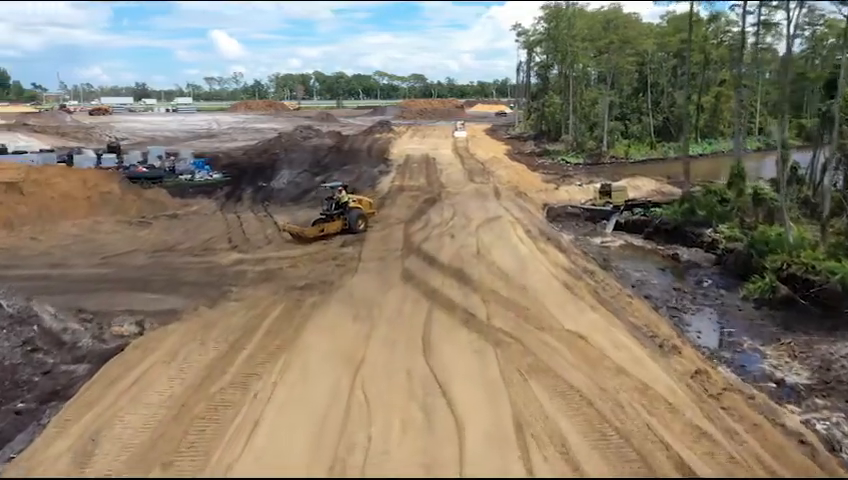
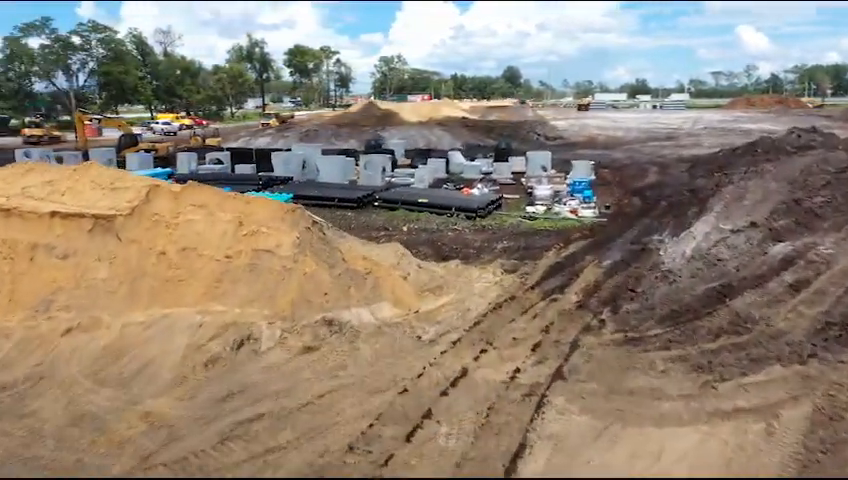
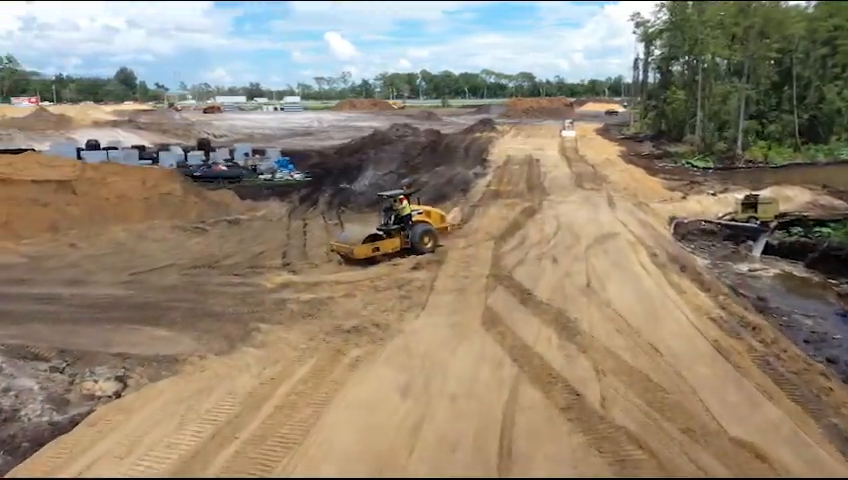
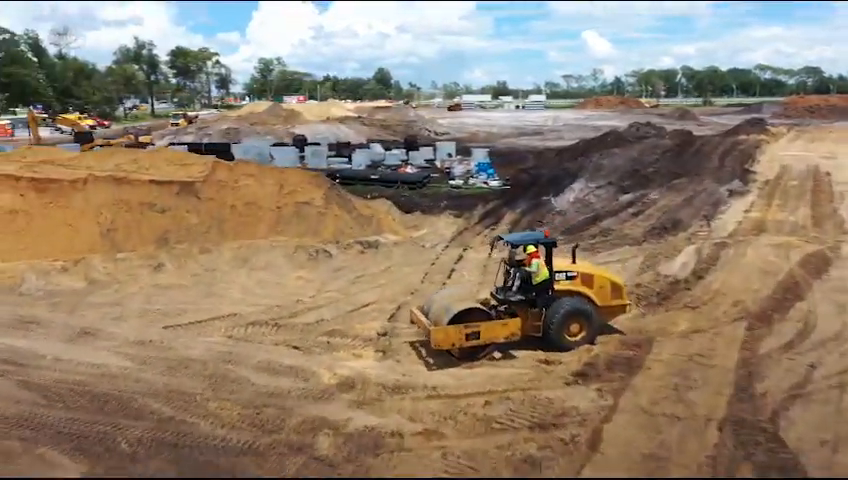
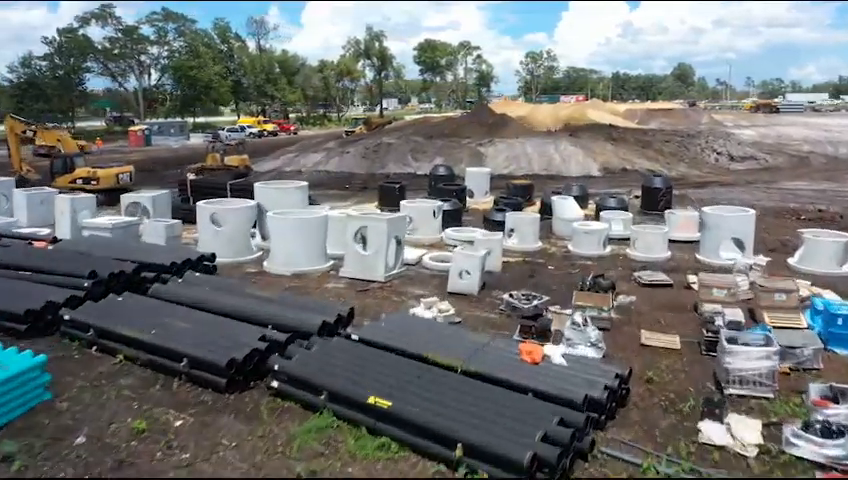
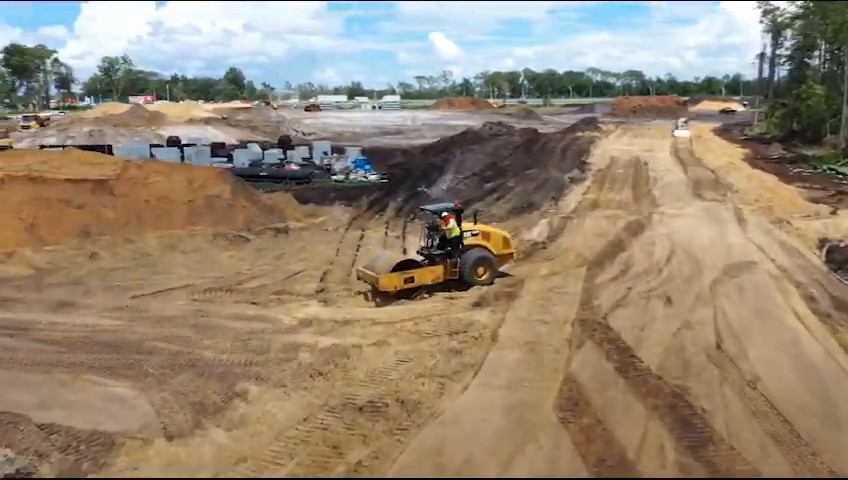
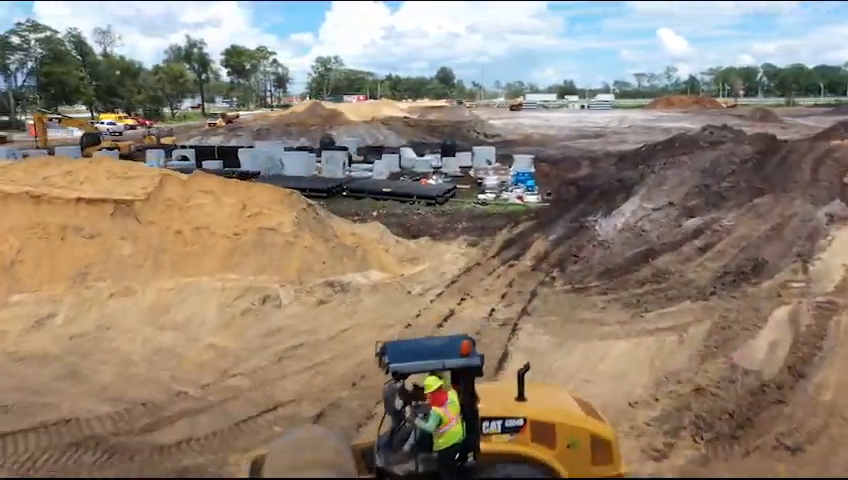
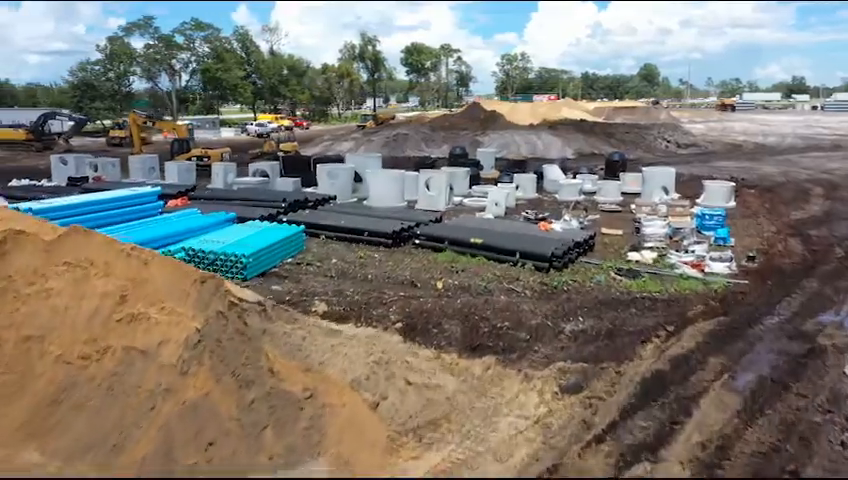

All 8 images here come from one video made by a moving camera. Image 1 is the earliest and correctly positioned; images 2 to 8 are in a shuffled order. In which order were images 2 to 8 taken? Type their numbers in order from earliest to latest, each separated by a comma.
3, 6, 4, 7, 2, 8, 5
